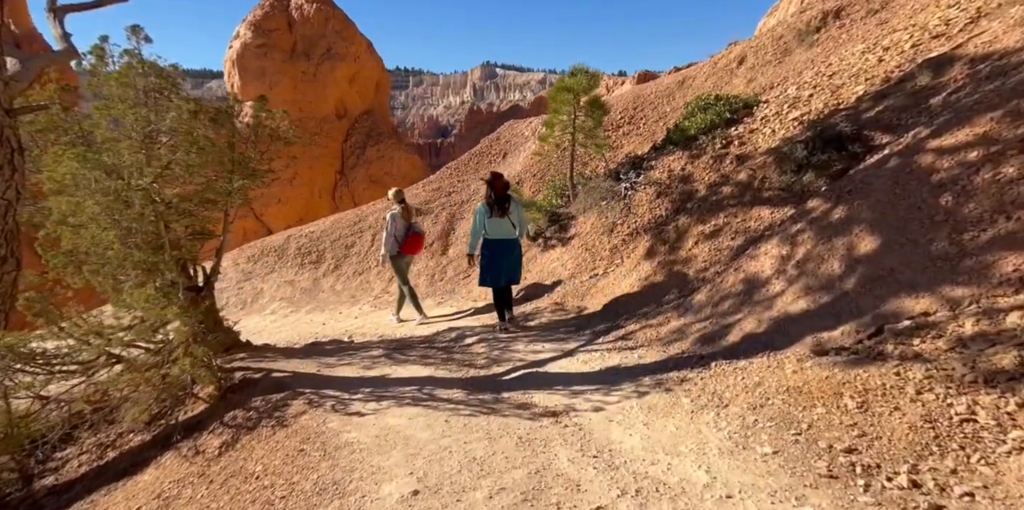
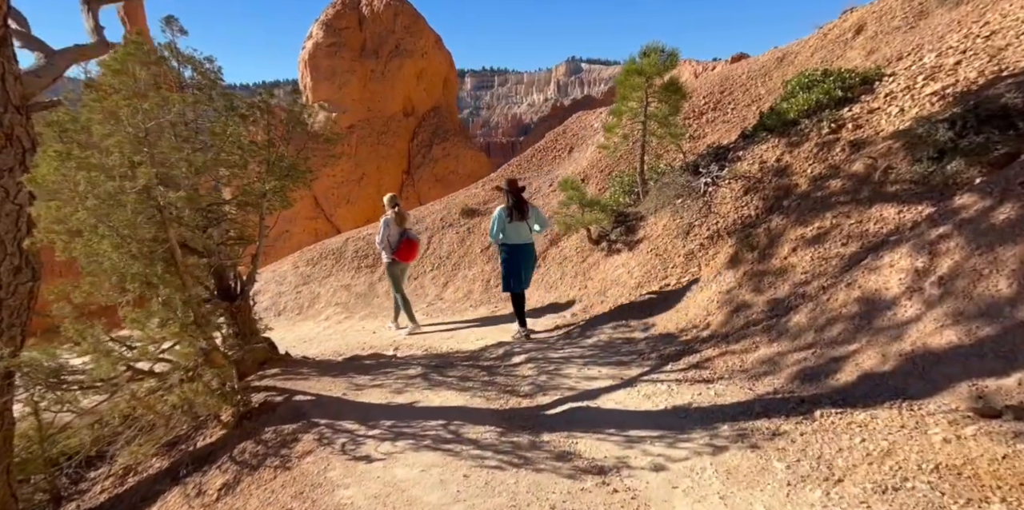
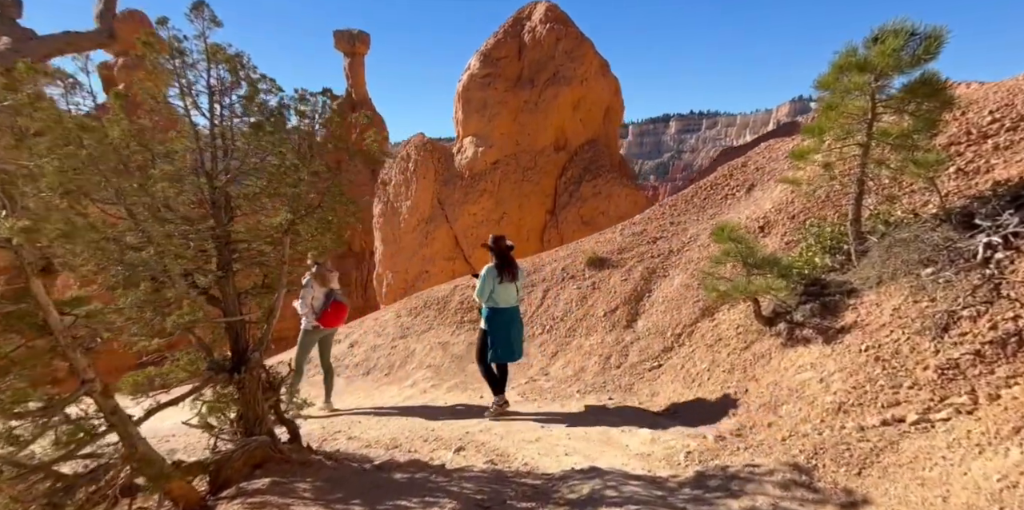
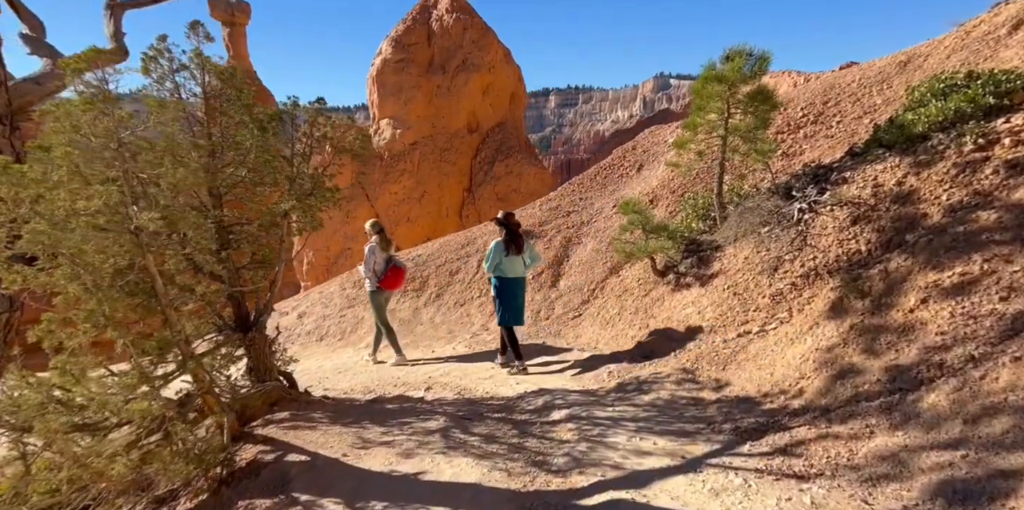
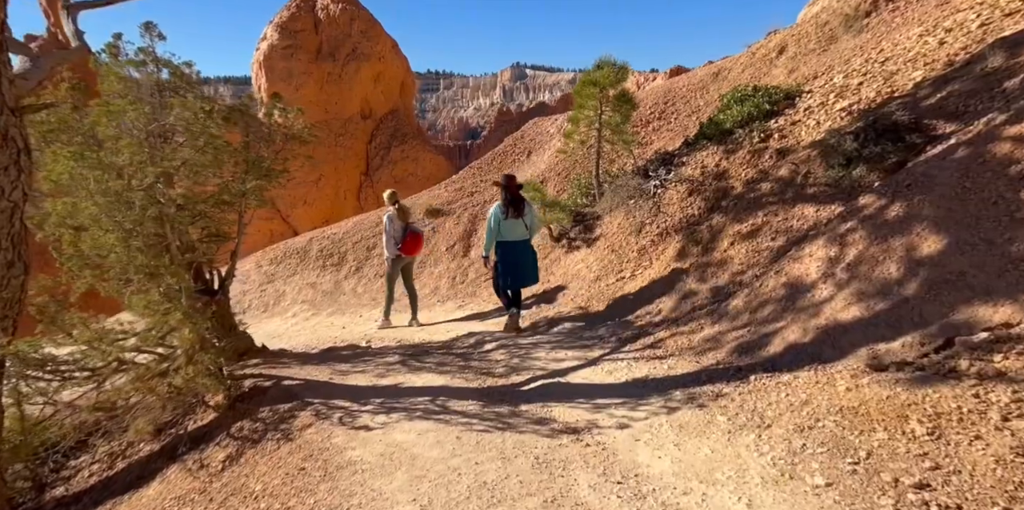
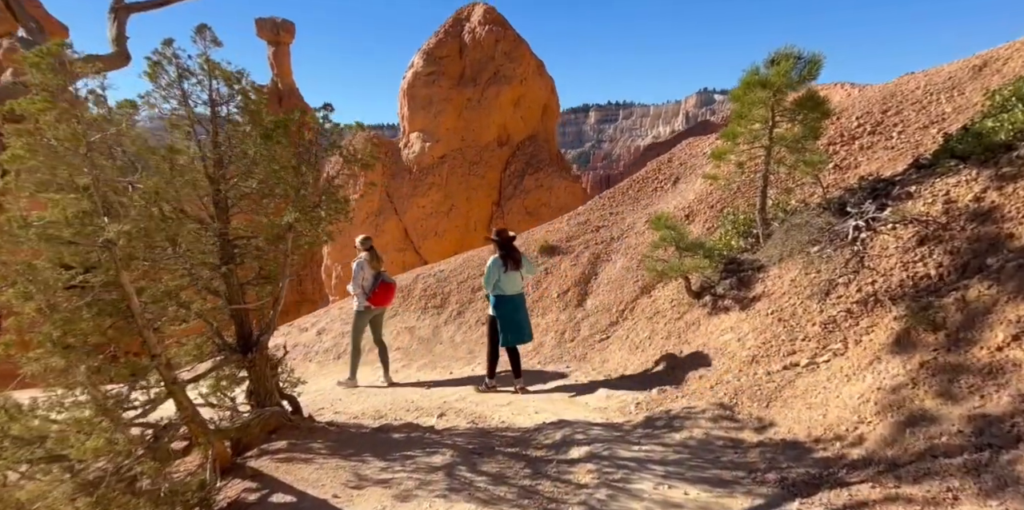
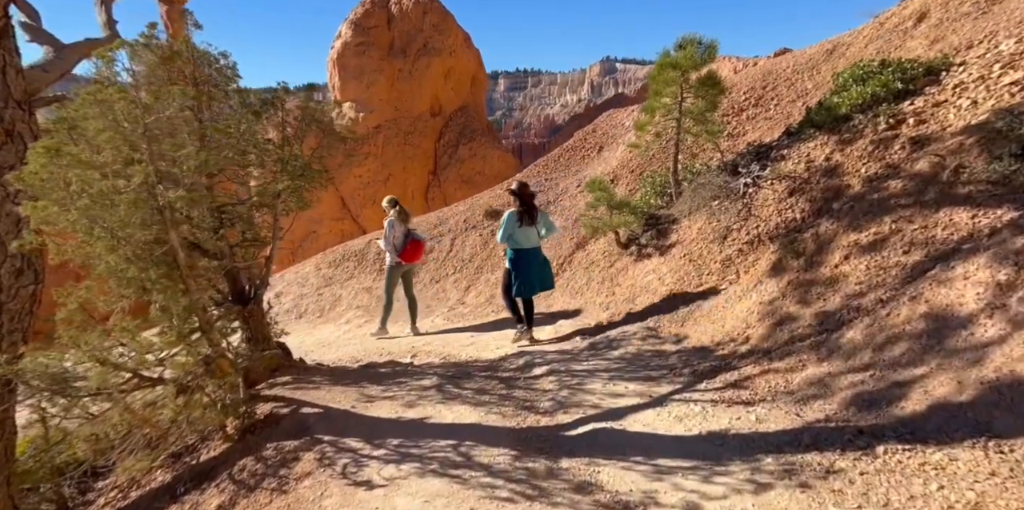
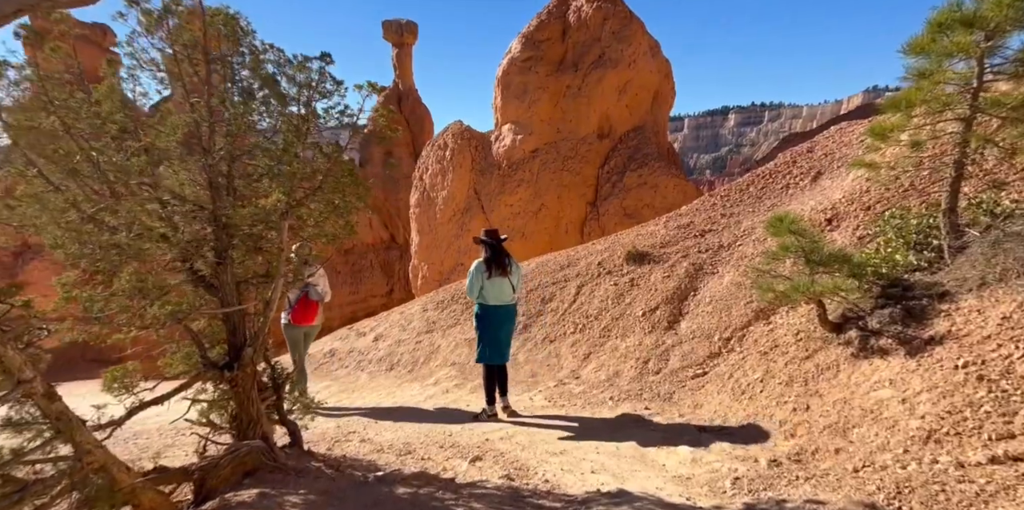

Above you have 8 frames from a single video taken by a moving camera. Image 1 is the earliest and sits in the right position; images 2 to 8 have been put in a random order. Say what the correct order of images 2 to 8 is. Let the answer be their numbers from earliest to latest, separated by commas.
5, 2, 7, 4, 6, 3, 8
